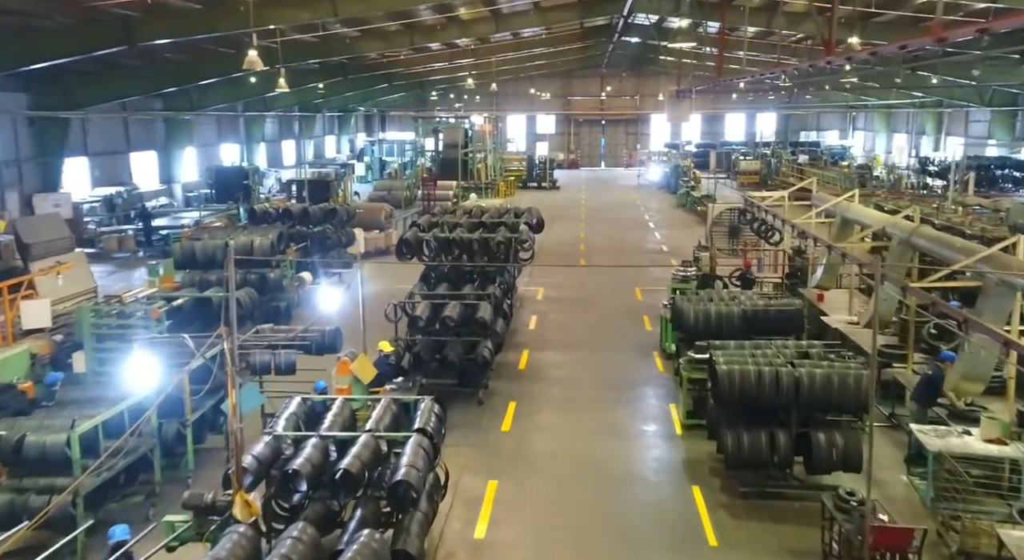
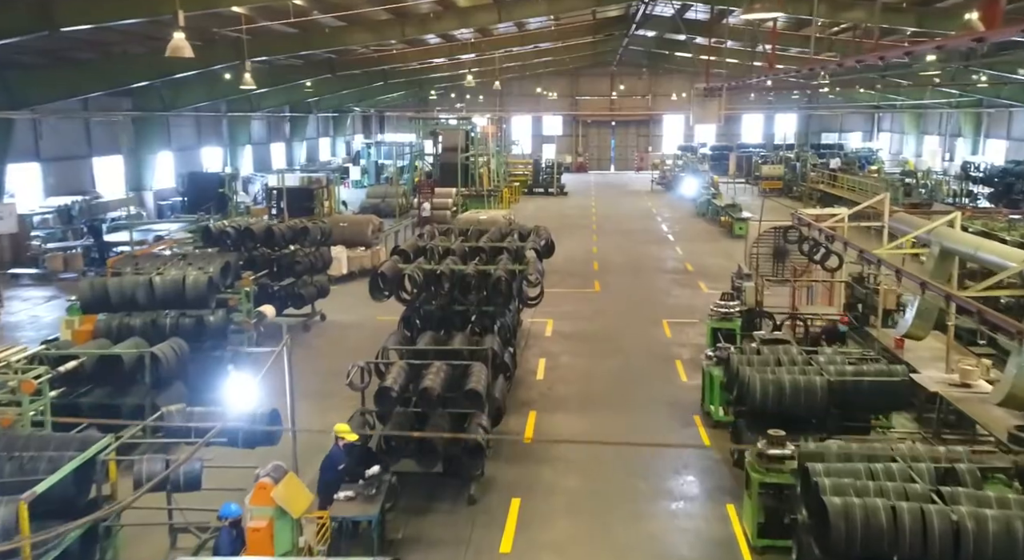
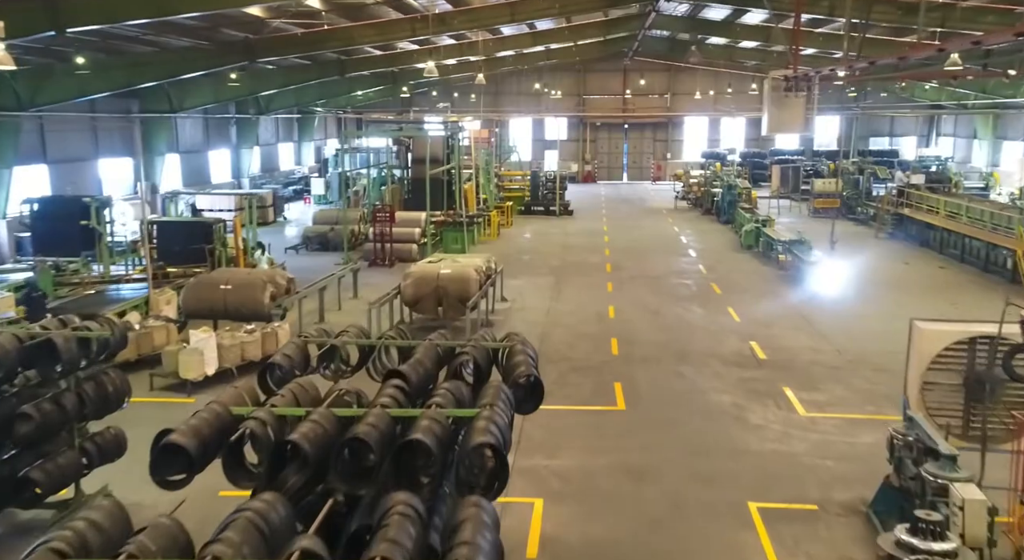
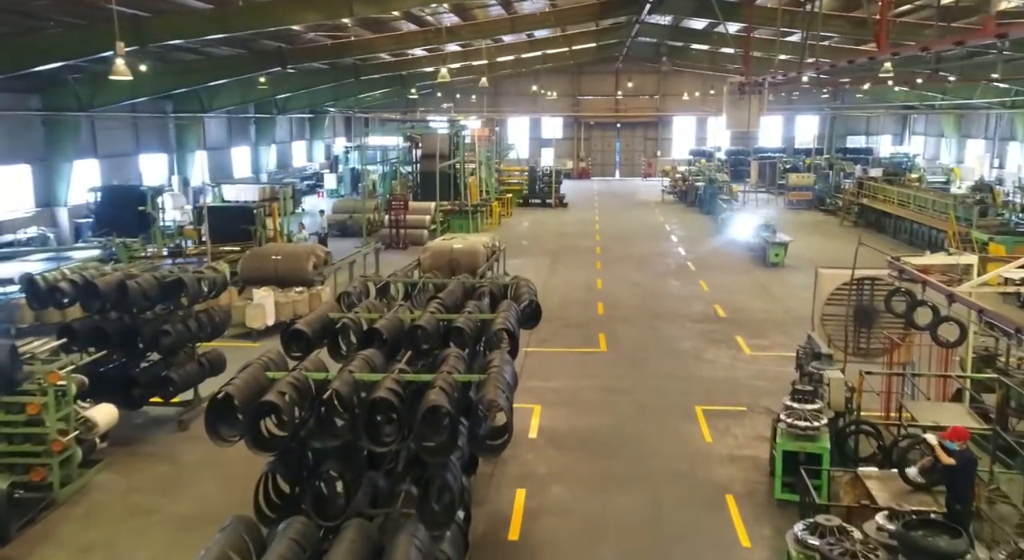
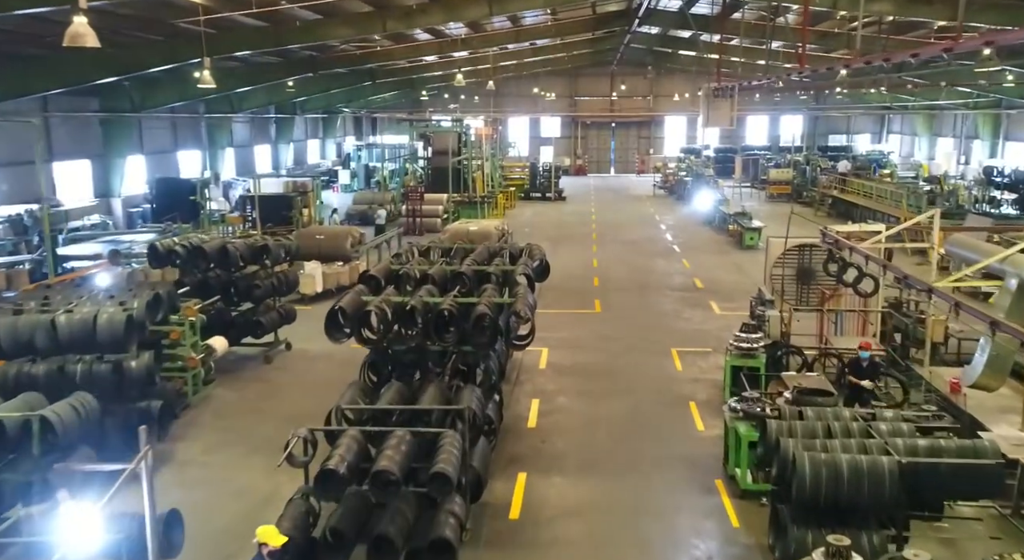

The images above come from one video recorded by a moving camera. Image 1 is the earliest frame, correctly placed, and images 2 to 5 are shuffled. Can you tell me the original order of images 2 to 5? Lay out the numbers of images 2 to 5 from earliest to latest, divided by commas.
2, 5, 4, 3
